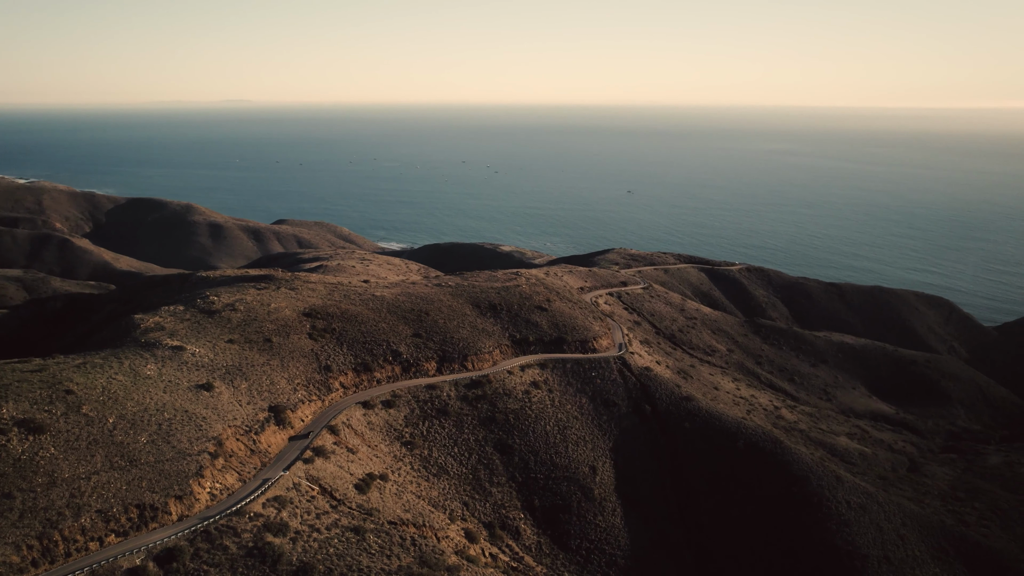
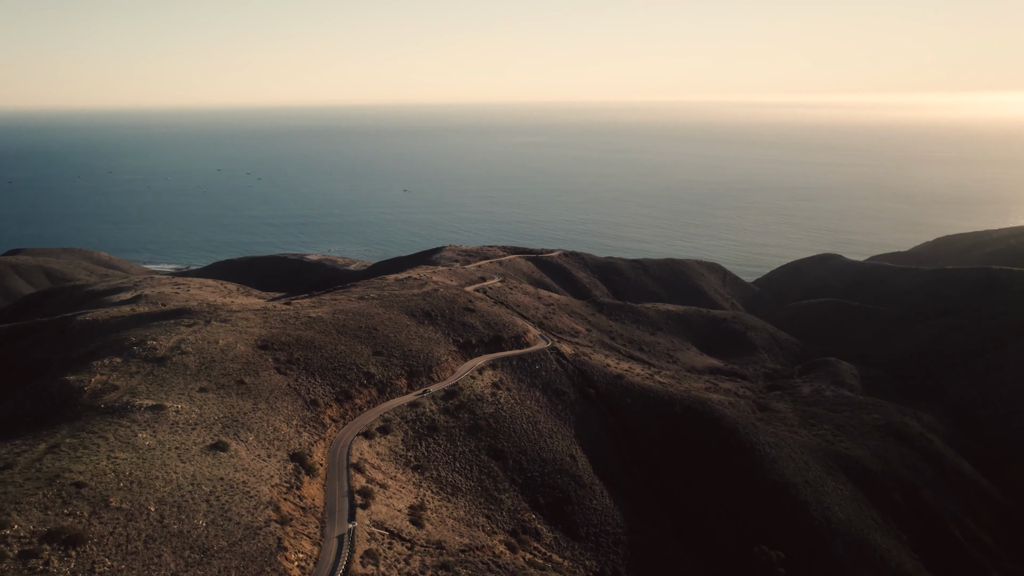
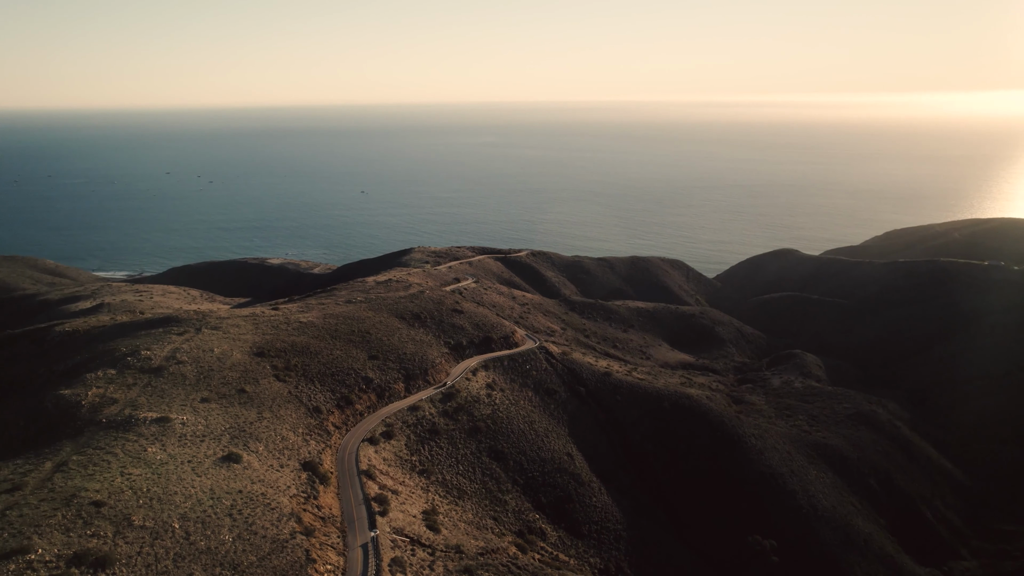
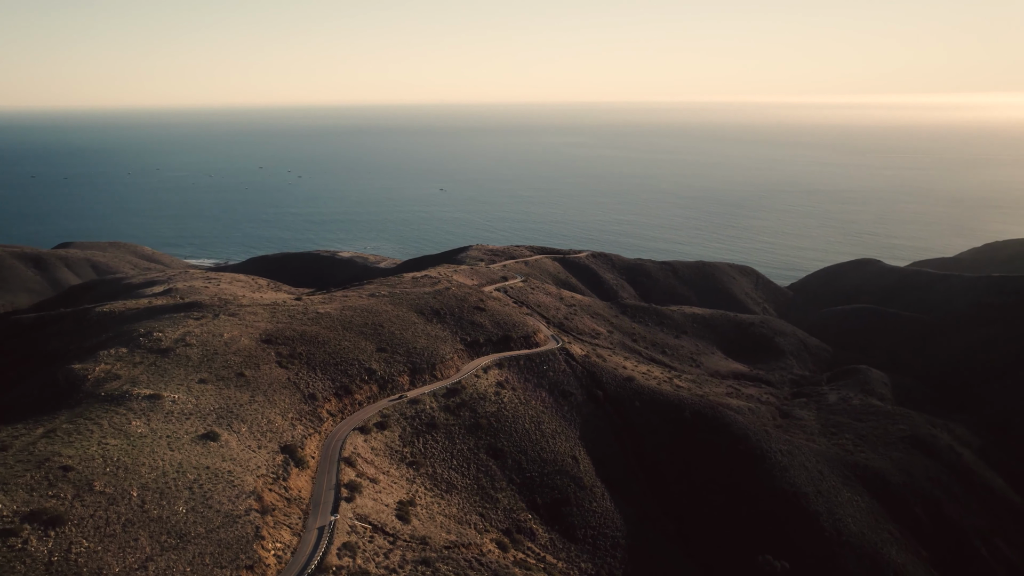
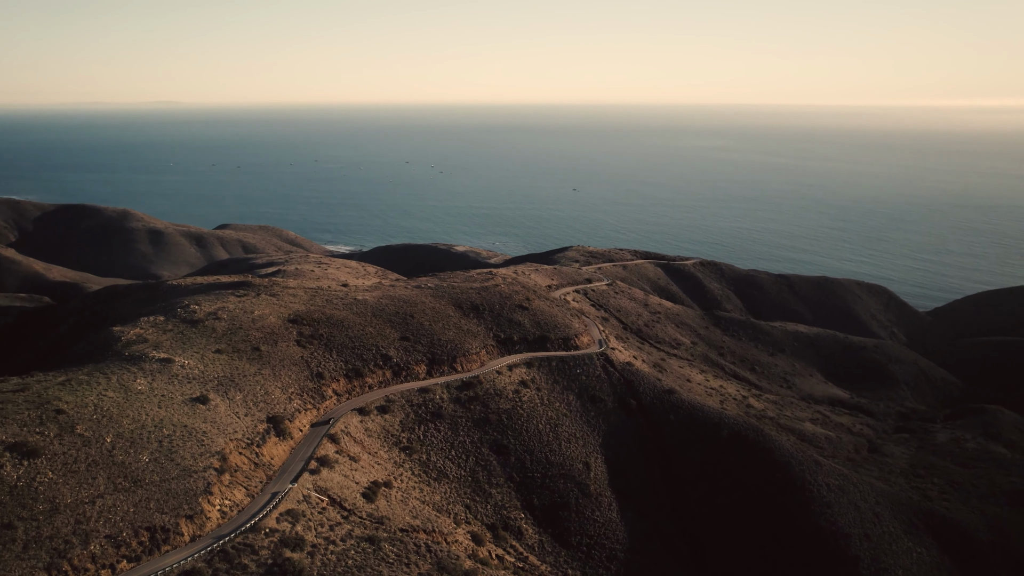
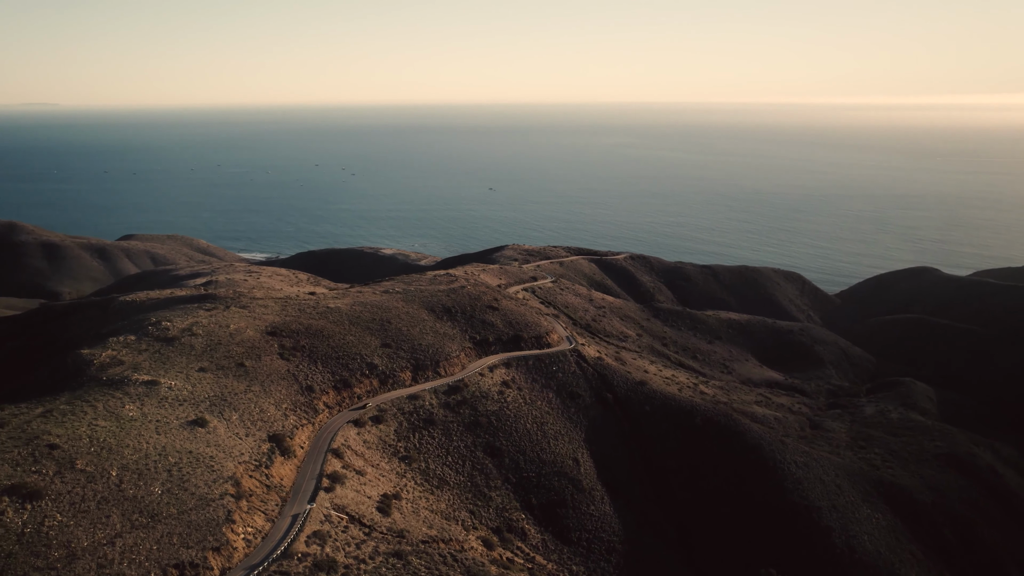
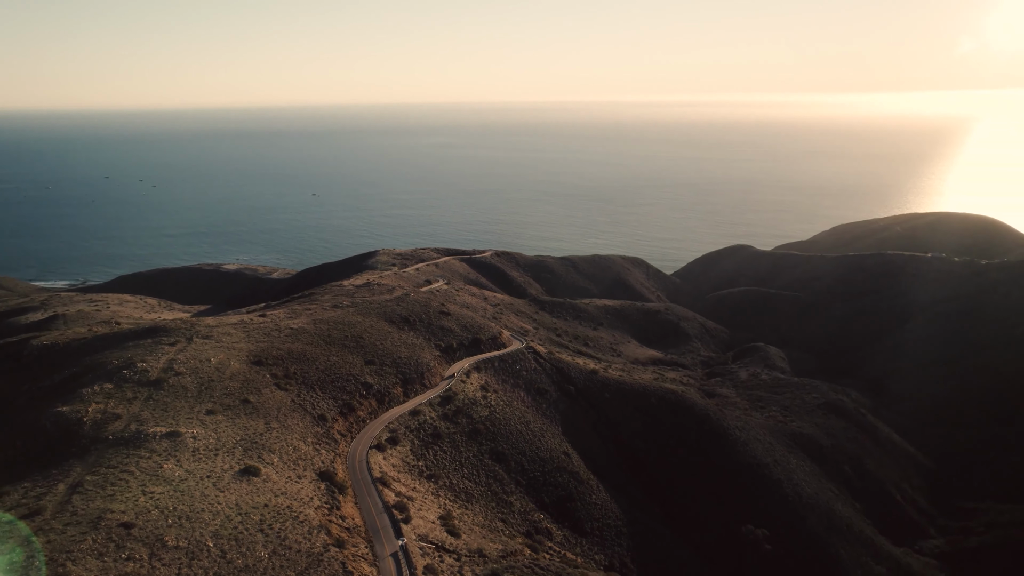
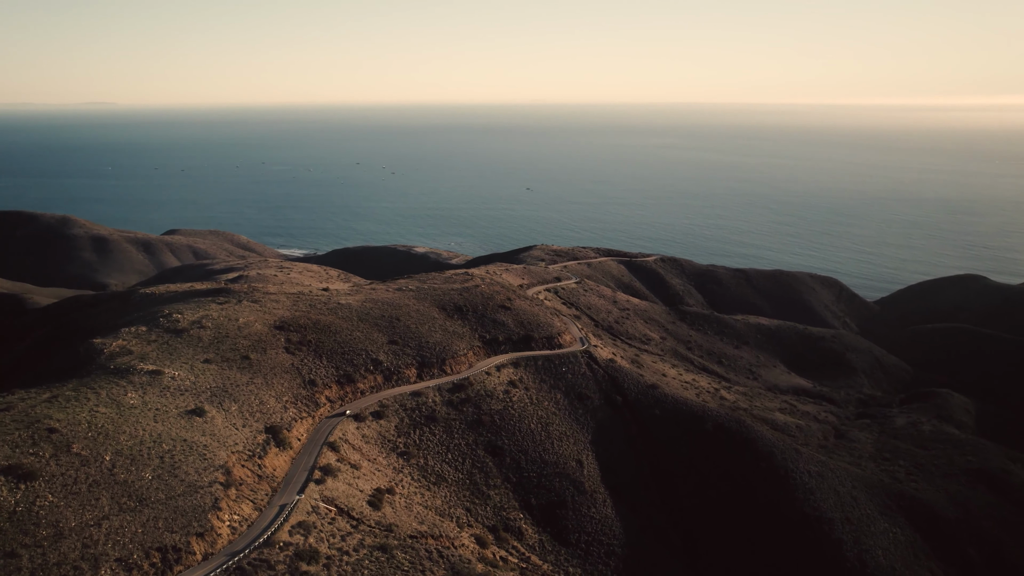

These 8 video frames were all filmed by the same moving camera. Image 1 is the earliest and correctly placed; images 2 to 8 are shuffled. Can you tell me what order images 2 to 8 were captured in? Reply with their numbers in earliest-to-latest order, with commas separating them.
5, 8, 6, 4, 2, 3, 7
